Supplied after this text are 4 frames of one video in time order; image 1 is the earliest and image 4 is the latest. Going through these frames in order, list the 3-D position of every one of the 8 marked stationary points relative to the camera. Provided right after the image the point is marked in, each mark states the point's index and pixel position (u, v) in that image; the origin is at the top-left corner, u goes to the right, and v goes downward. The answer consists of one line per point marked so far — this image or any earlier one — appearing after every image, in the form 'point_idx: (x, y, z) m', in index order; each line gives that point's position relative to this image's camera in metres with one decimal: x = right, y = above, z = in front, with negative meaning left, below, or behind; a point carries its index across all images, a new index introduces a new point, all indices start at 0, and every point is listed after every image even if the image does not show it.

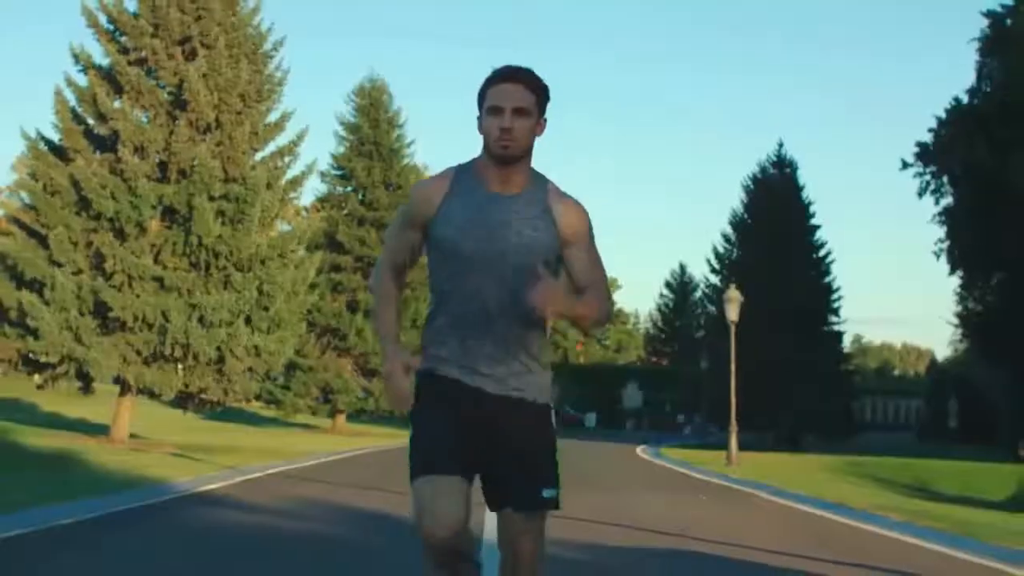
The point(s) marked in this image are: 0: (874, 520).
0: (+3.7, -2.4, +15.2) m
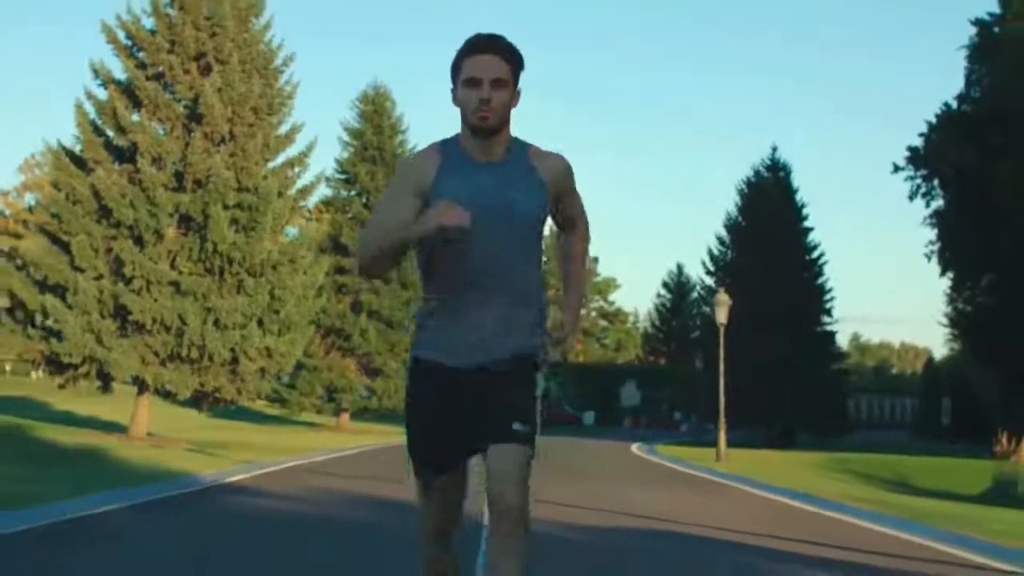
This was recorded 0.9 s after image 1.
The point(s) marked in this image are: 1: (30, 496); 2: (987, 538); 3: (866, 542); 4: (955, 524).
0: (+3.7, -2.4, +16.2) m
1: (-4.9, -2.1, +14.8) m
2: (+4.3, -2.2, +13.3) m
3: (+3.2, -2.2, +13.0) m
4: (+4.4, -2.3, +14.5) m
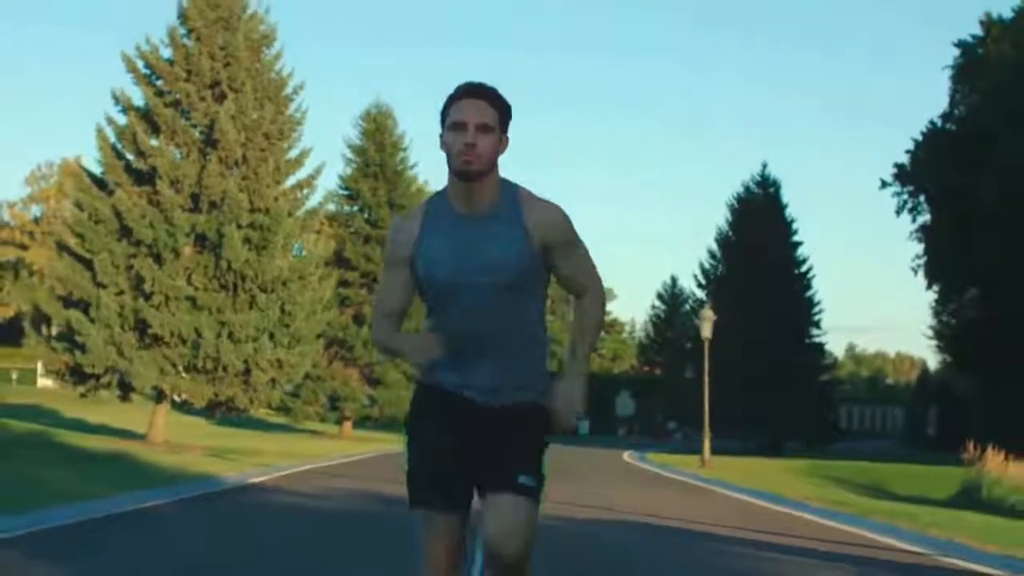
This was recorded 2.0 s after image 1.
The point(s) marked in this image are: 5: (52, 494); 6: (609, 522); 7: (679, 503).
0: (+3.7, -2.6, +17.5) m
1: (-4.9, -2.3, +16.1) m
2: (+4.3, -2.4, +14.5) m
3: (+3.1, -2.4, +14.3) m
4: (+4.3, -2.5, +15.8) m
5: (-5.1, -2.3, +16.2) m
6: (+0.9, -2.4, +14.8) m
7: (+2.1, -2.7, +18.7) m
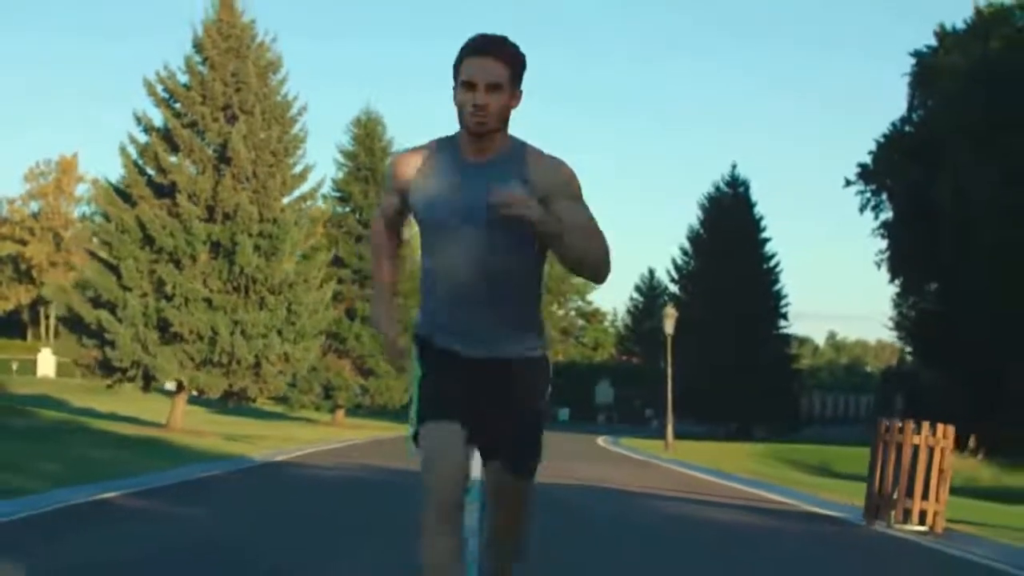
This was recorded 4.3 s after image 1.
0: (+3.4, -2.7, +20.2) m
1: (-5.1, -2.4, +18.7) m
2: (+4.1, -2.5, +17.2) m
3: (+2.9, -2.5, +16.9) m
4: (+4.1, -2.6, +18.5) m
5: (-5.3, -2.4, +18.8) m
6: (+0.7, -2.5, +17.5) m
7: (+1.8, -2.8, +21.3) m
